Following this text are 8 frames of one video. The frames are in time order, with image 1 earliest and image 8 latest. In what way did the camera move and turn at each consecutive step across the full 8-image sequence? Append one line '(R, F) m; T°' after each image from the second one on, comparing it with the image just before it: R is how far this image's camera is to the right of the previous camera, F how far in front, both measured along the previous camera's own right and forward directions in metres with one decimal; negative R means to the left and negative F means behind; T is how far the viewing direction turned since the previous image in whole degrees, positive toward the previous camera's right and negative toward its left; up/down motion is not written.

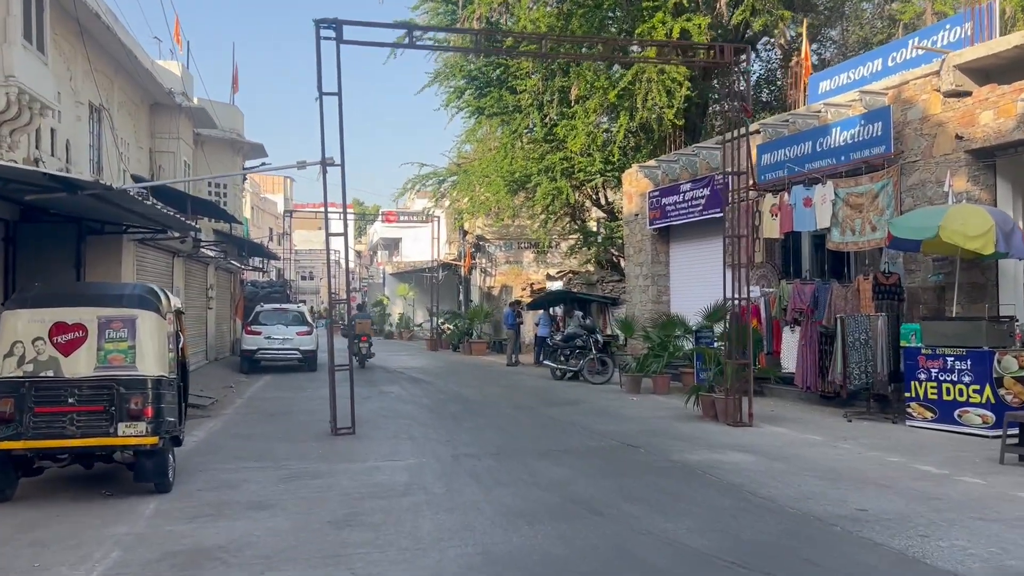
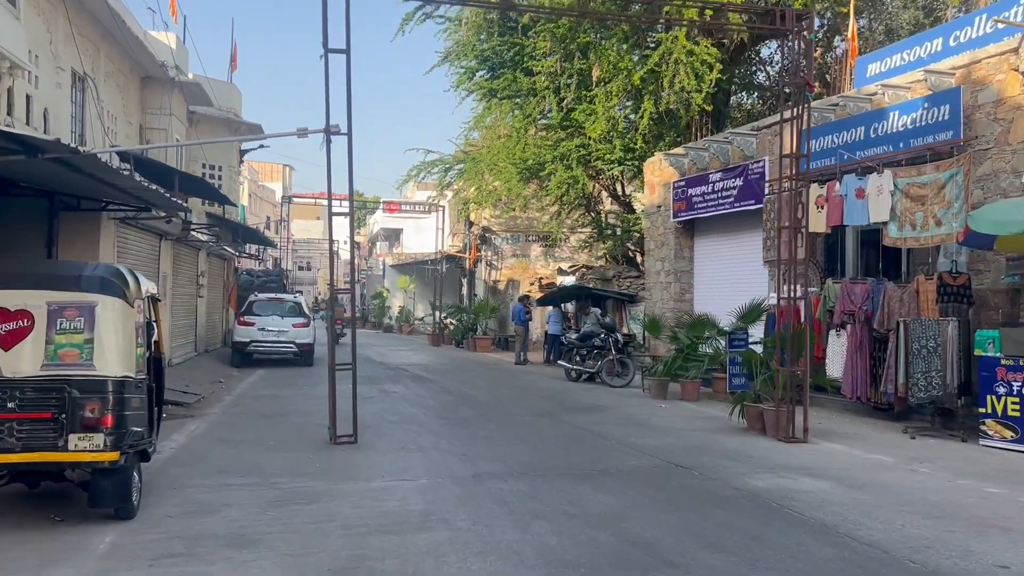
(-0.3, +1.4) m; 0°
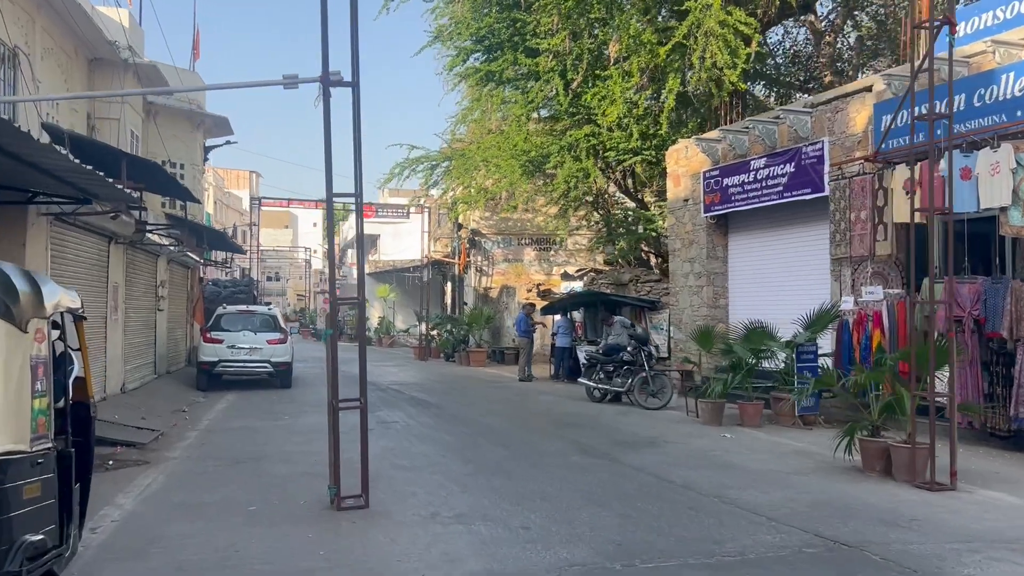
(-0.8, +2.5) m; +2°
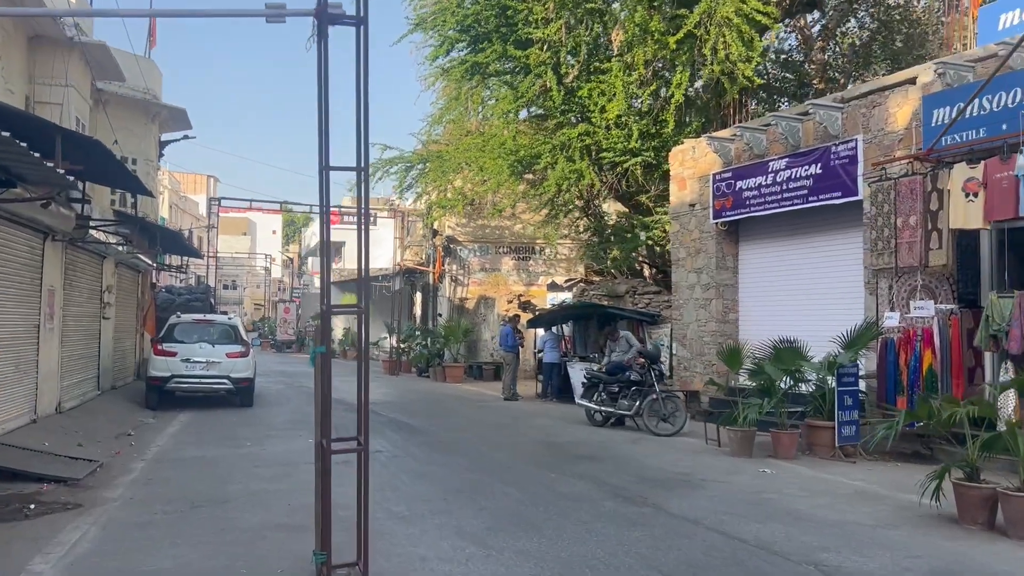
(-0.6, +1.6) m; +3°
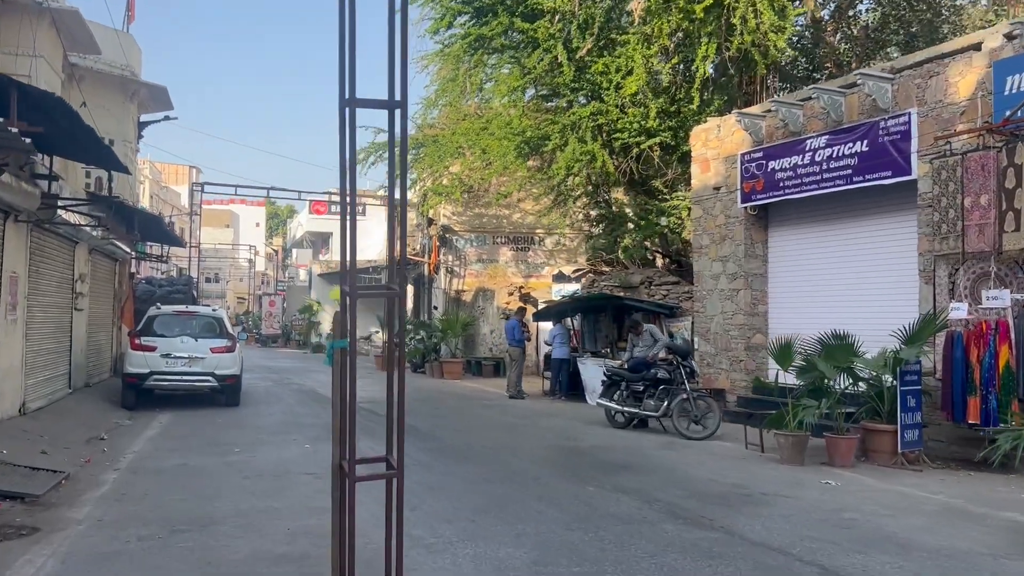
(-0.4, +1.2) m; +1°
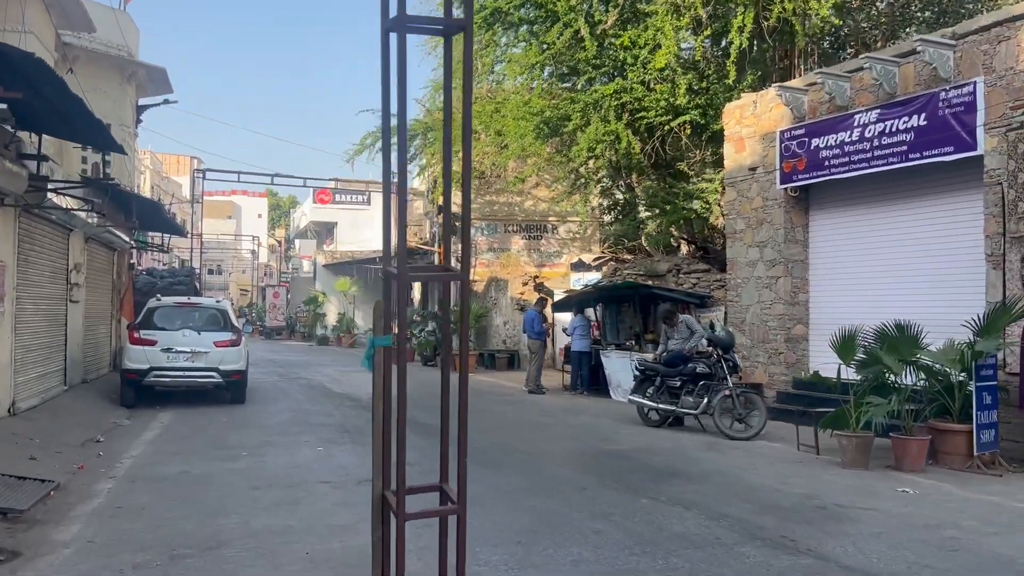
(-0.3, +0.9) m; 0°
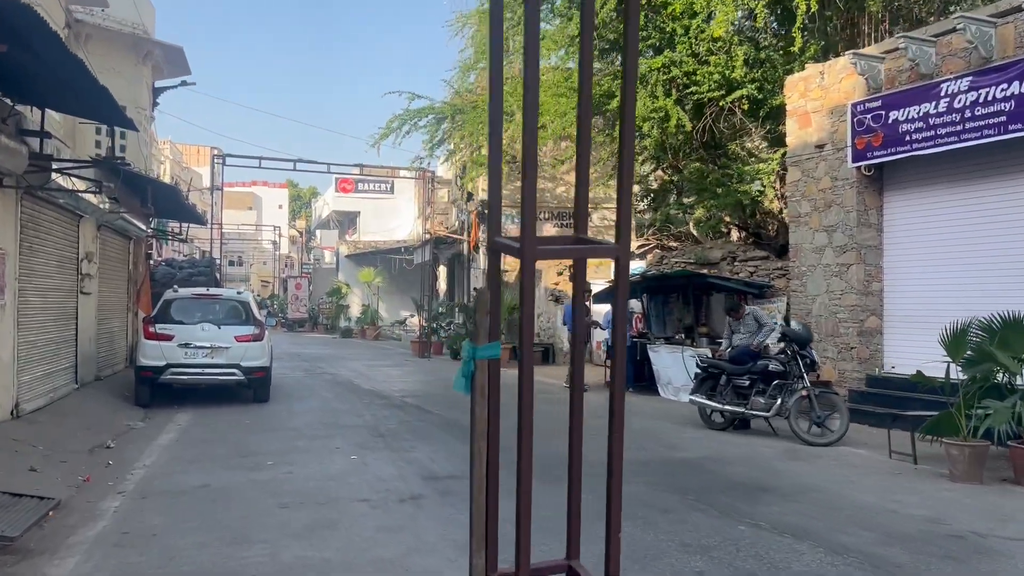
(-0.4, +1.1) m; -1°
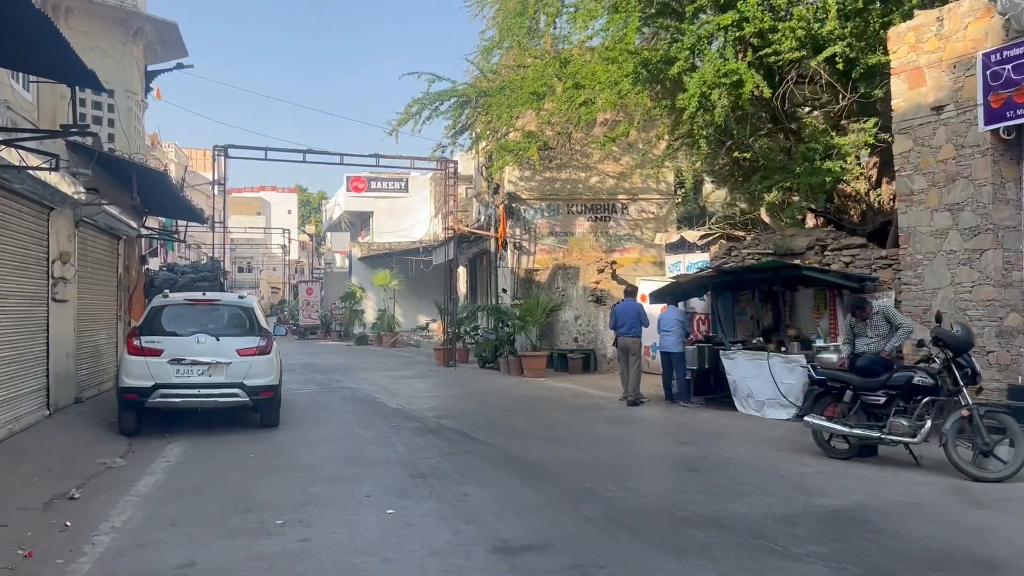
(-0.6, +2.2) m; -1°
